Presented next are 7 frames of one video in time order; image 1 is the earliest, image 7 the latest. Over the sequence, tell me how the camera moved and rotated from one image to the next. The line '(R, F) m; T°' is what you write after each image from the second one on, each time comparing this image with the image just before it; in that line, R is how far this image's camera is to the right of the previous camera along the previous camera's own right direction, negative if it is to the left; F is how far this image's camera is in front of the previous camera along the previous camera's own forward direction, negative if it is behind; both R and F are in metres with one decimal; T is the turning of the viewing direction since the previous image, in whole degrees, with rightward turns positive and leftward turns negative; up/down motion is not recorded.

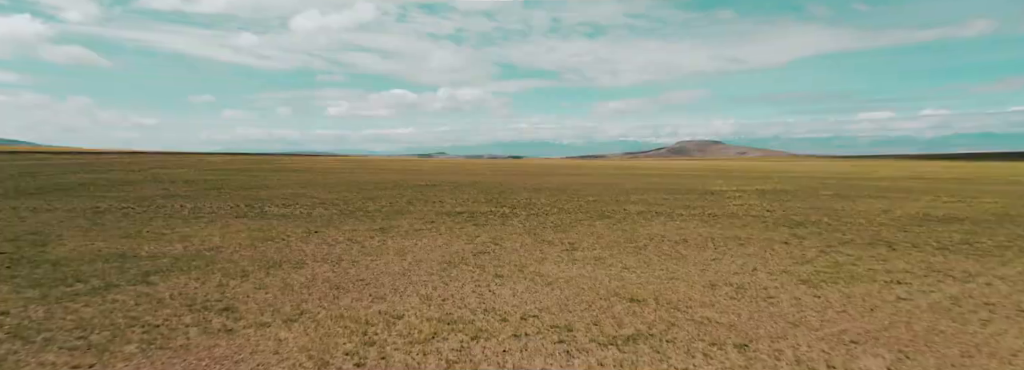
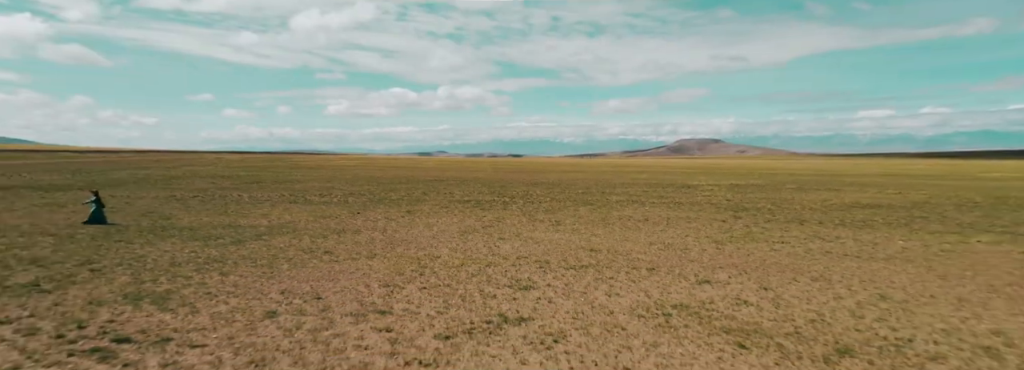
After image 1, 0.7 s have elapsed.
(0.0, -3.5) m; 0°
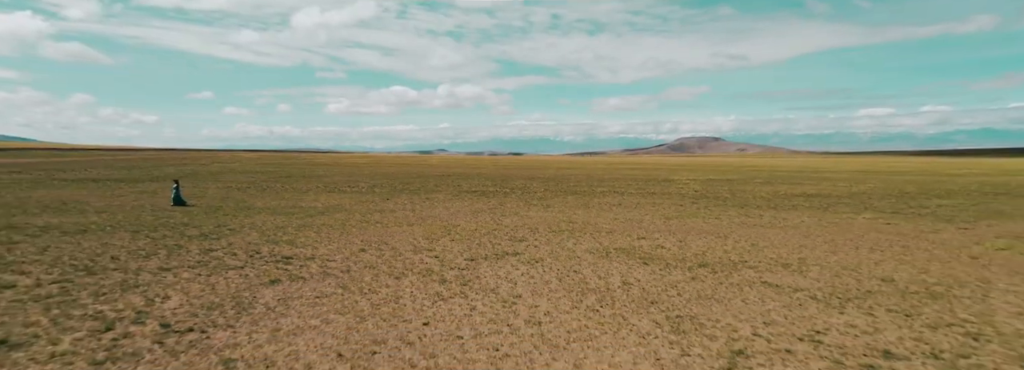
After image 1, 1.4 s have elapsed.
(0.0, -3.7) m; 0°
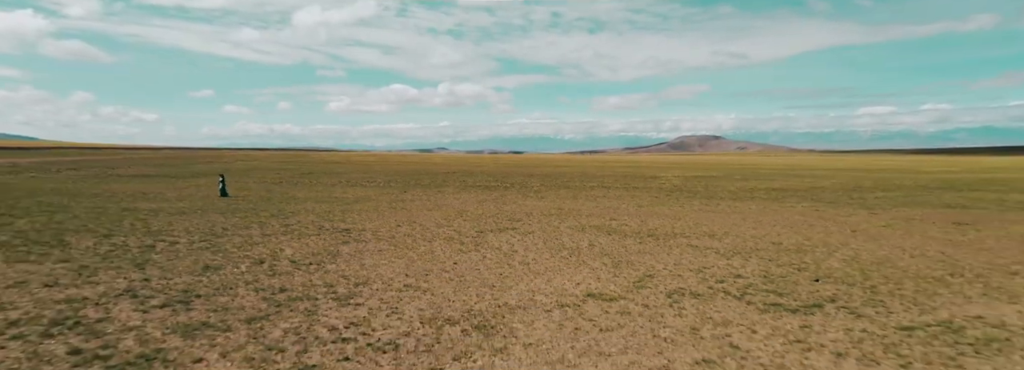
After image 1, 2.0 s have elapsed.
(0.0, -3.2) m; 0°
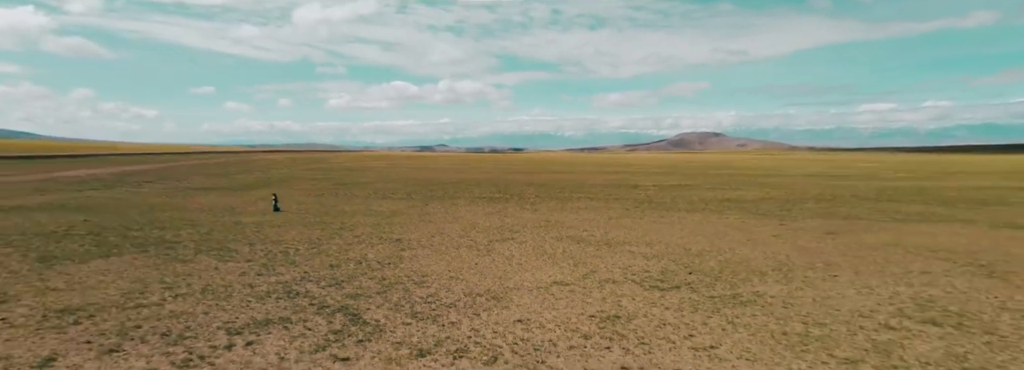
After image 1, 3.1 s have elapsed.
(0.0, -5.4) m; 0°
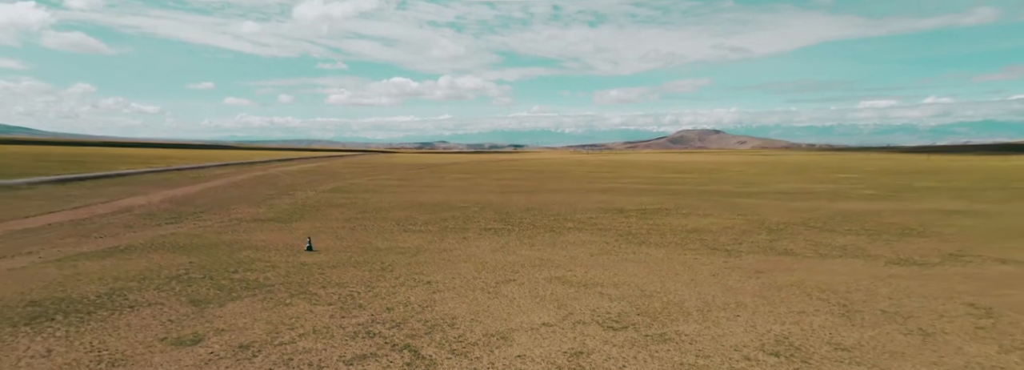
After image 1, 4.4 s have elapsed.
(-0.1, -5.7) m; 0°
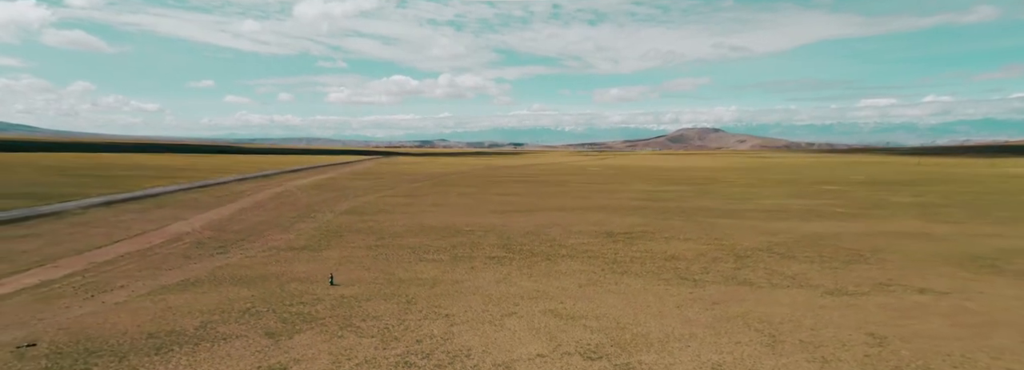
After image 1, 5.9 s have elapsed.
(-0.1, -5.4) m; 0°
